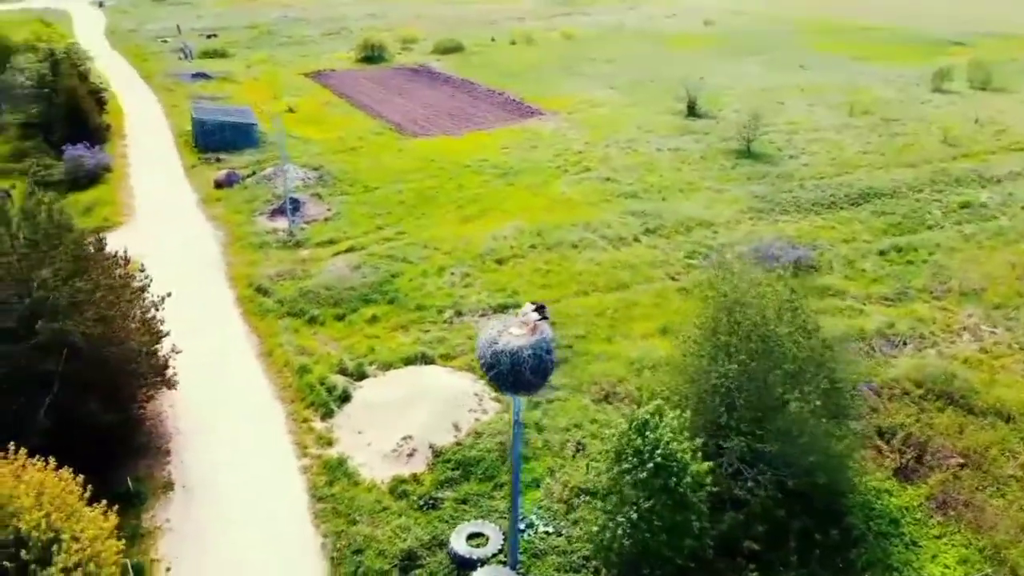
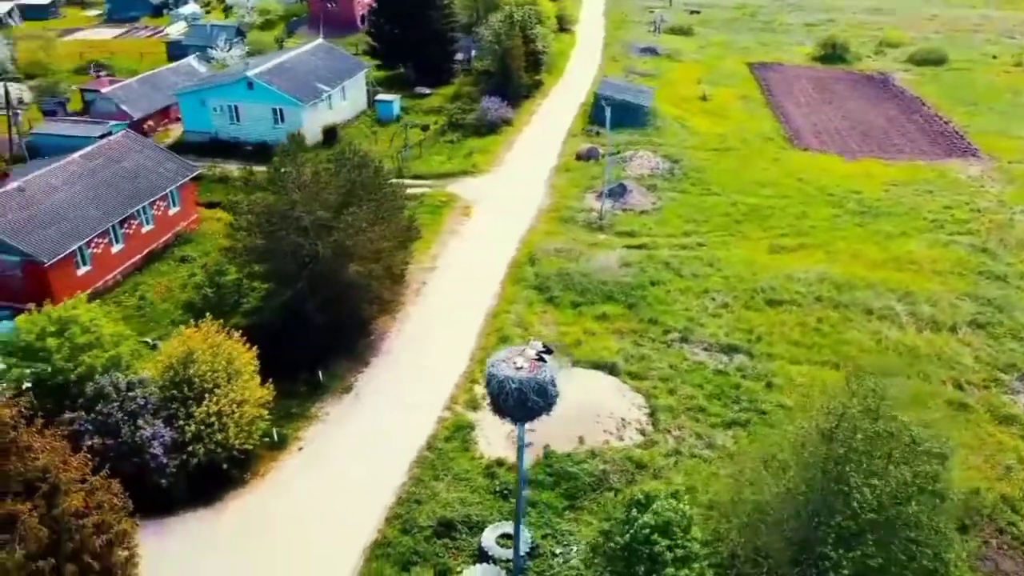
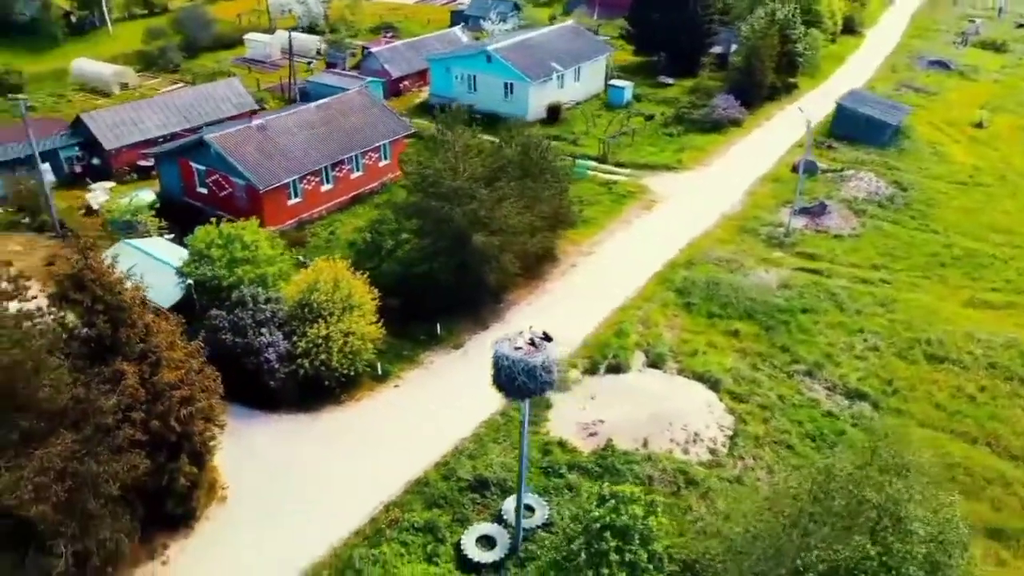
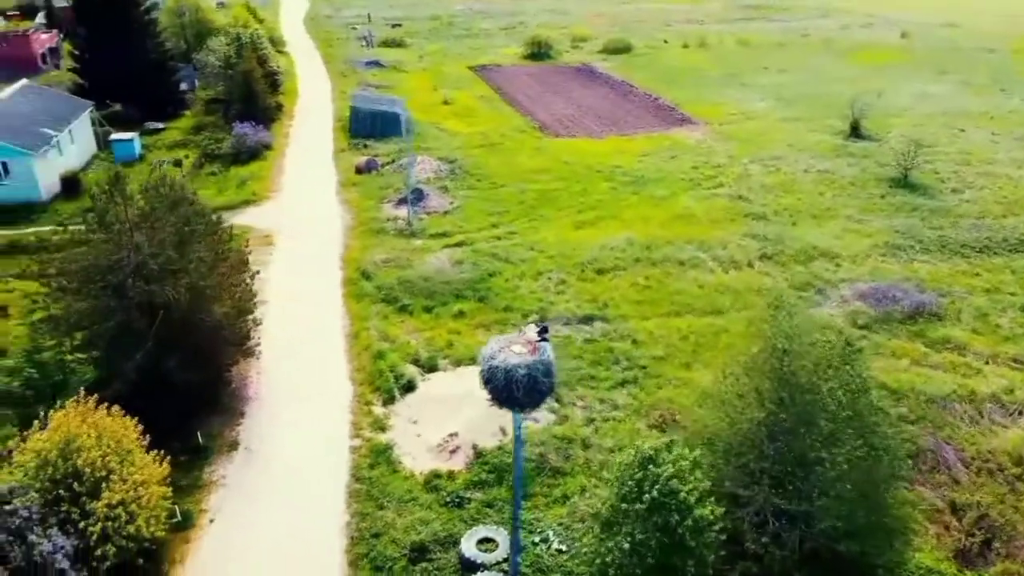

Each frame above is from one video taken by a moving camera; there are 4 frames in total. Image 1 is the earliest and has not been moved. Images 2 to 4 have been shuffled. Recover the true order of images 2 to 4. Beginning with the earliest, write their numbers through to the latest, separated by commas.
4, 2, 3
